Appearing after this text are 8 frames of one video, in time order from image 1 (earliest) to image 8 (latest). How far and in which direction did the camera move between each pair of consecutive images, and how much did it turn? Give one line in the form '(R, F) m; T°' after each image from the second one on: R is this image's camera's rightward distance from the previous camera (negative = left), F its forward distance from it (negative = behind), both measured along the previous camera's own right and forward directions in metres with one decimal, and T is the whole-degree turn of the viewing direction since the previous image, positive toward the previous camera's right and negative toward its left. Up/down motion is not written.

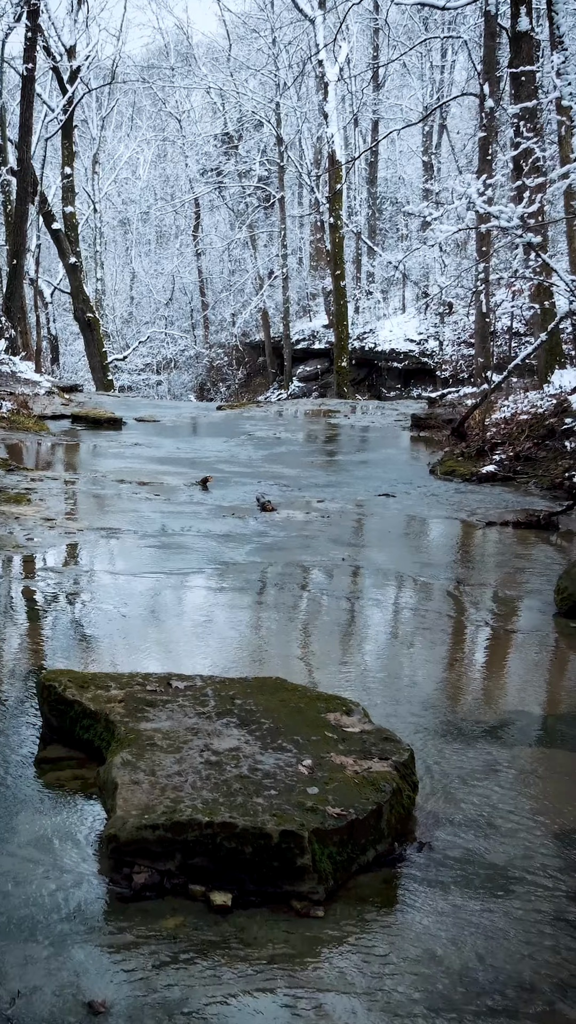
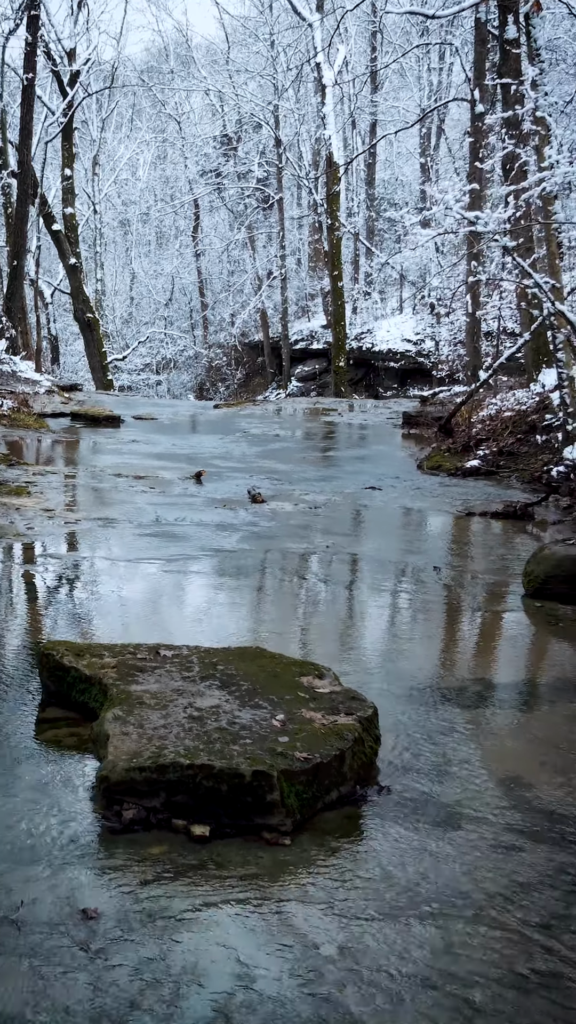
(+0.1, -0.4) m; 0°
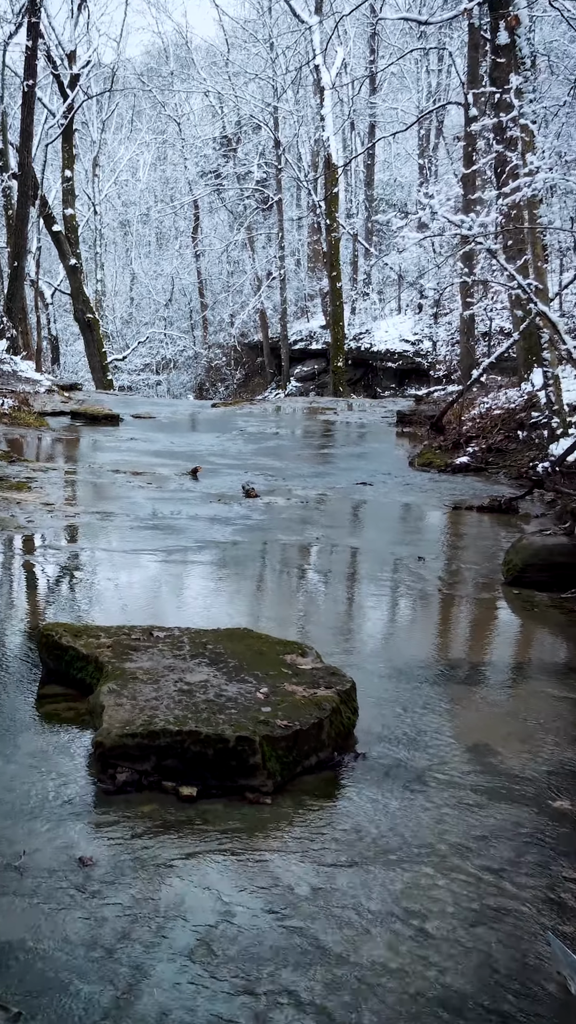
(+0.1, -0.3) m; 0°
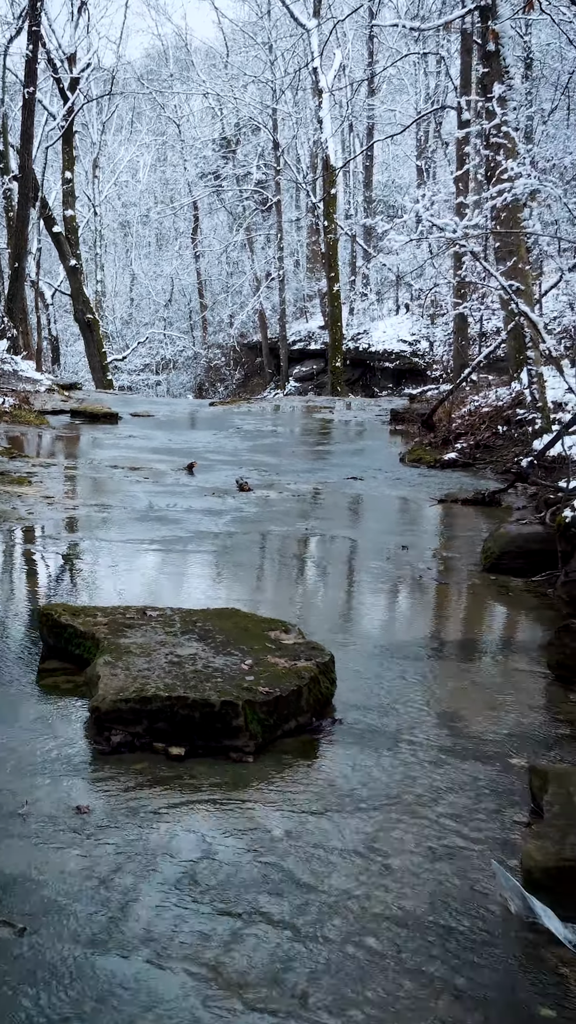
(+0.1, -0.3) m; 0°
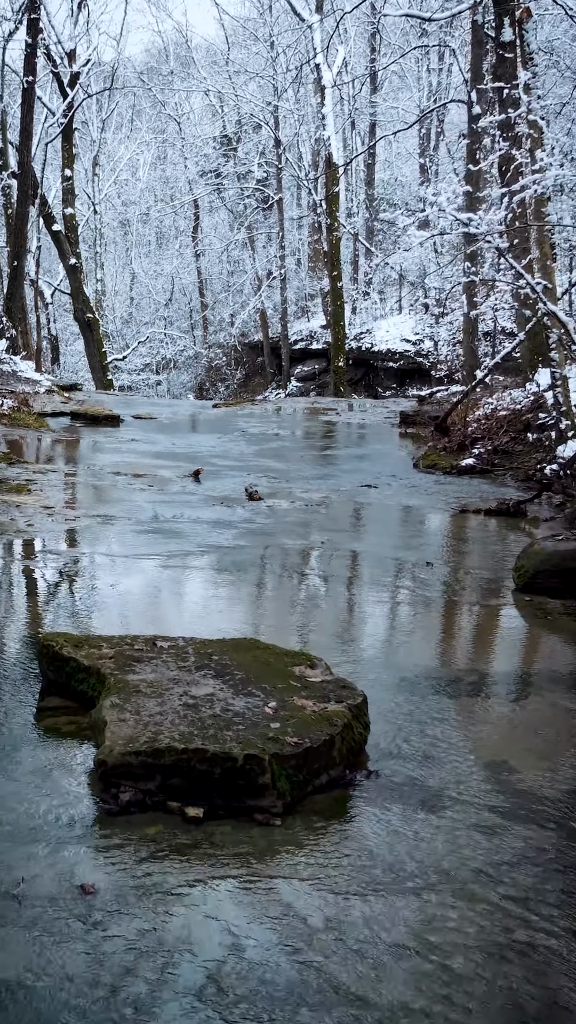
(-0.1, +0.5) m; 0°
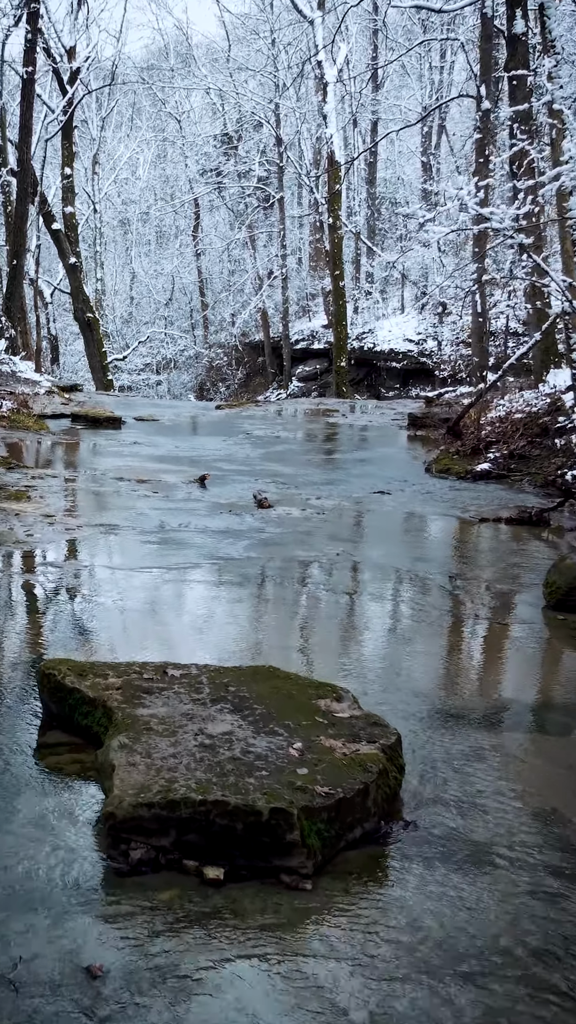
(-0.1, +0.4) m; 0°
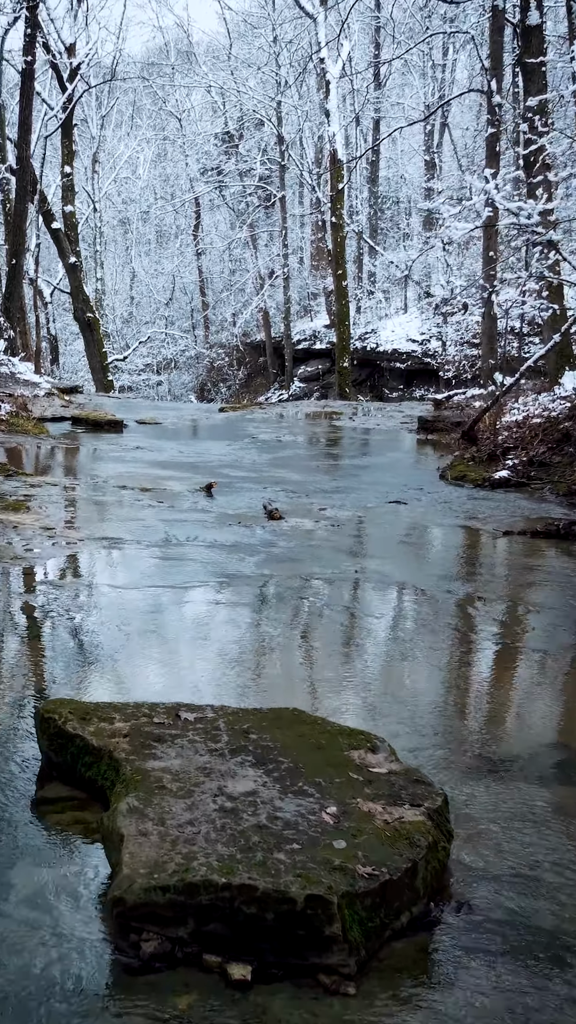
(-0.1, +0.5) m; 0°
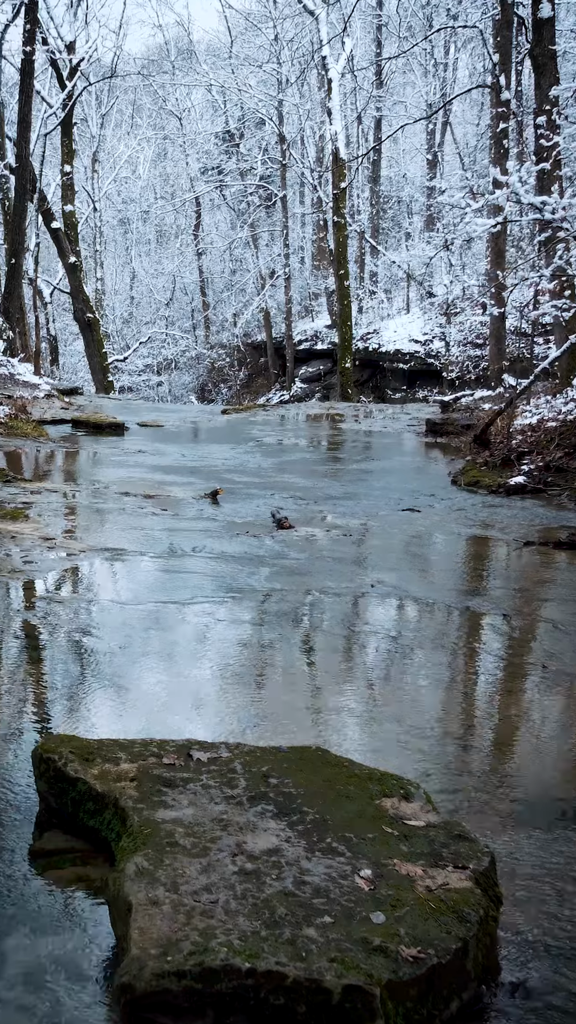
(-0.1, +0.4) m; 0°
